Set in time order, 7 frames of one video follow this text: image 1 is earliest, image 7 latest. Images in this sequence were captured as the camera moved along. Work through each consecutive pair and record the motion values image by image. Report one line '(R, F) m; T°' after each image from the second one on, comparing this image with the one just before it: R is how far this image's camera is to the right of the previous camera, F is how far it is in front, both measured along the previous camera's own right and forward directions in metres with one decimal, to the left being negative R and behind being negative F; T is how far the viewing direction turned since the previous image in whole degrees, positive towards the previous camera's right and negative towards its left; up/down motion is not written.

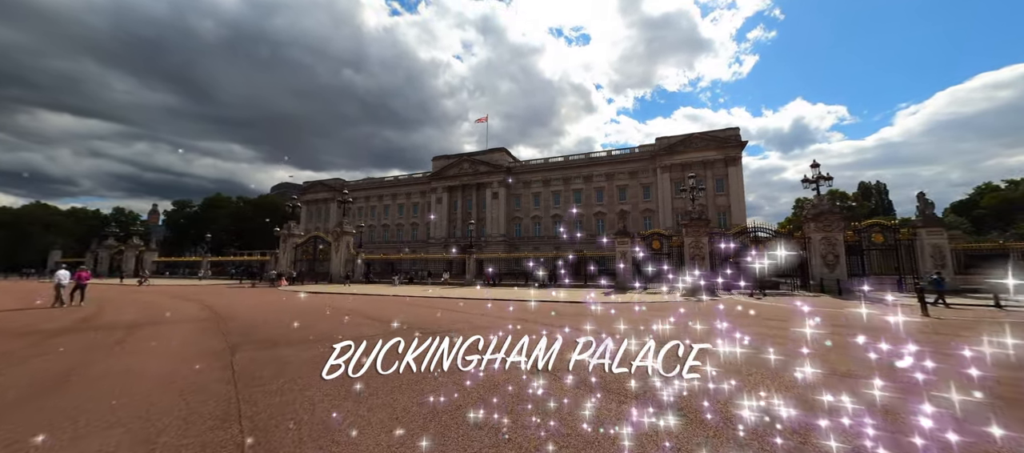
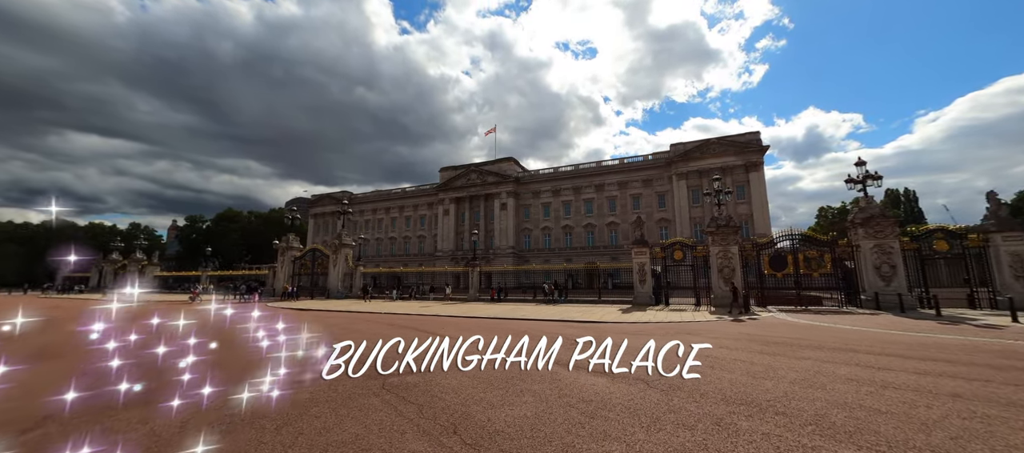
(+0.3, +2.5) m; -1°
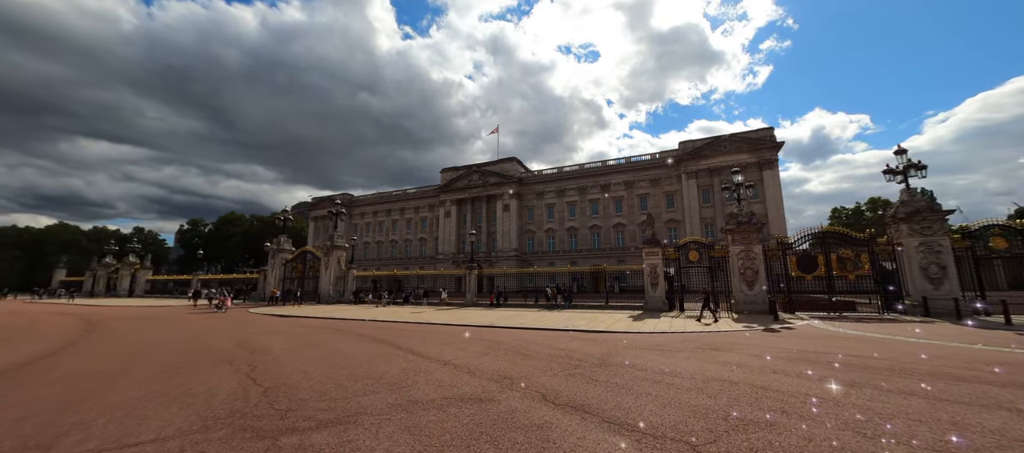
(+0.3, +2.1) m; -1°
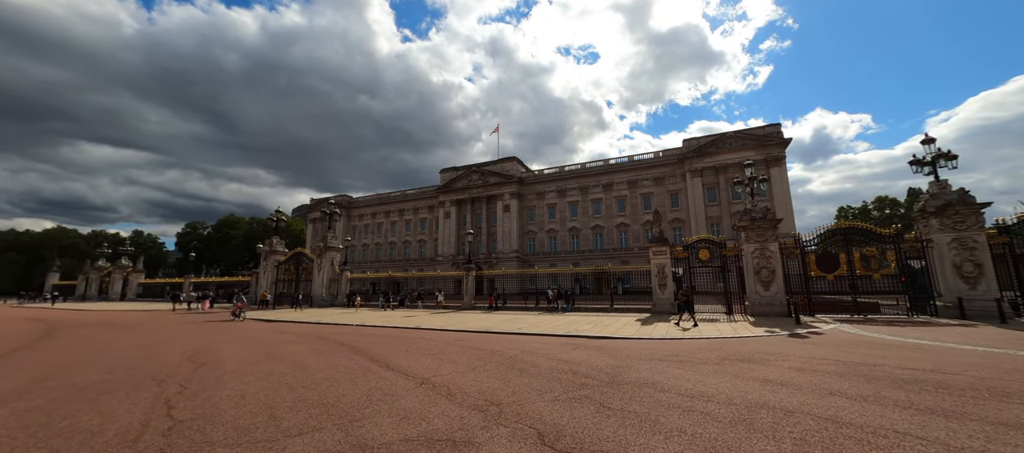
(+0.1, +1.3) m; 0°
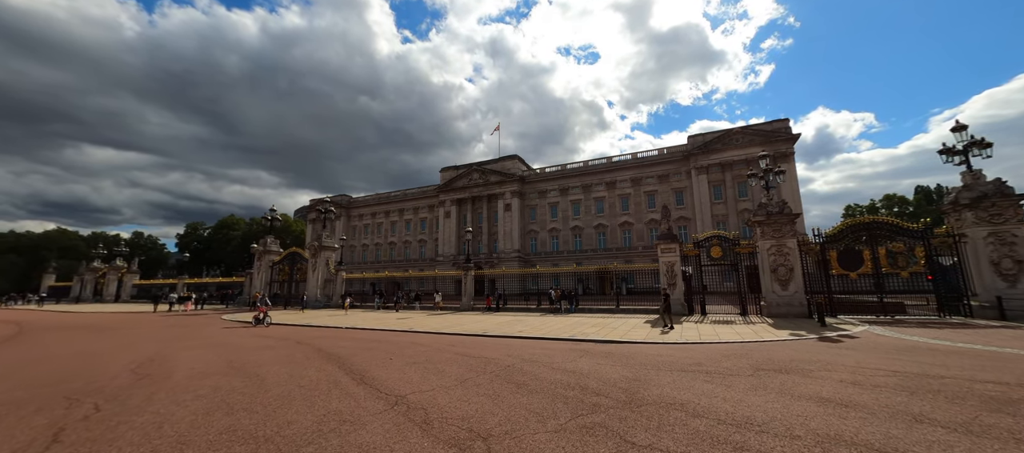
(+0.1, +1.1) m; 0°
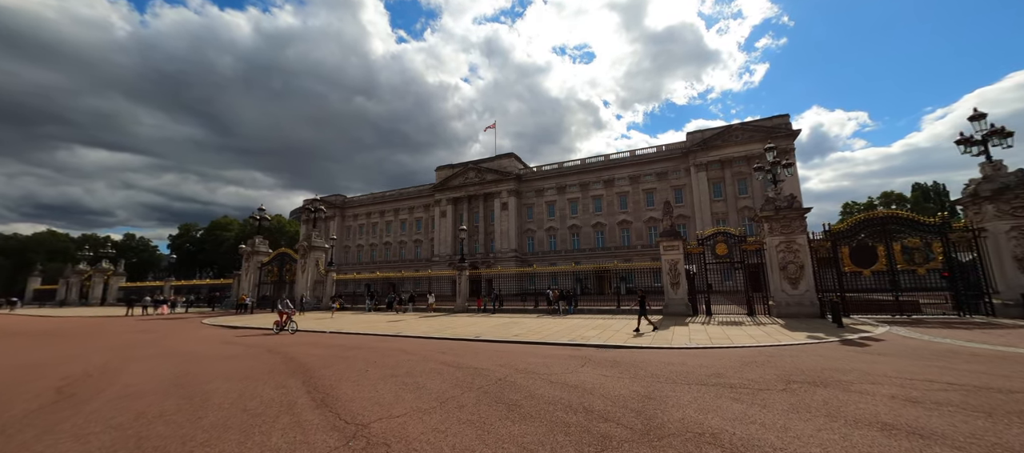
(+0.1, +1.0) m; +1°
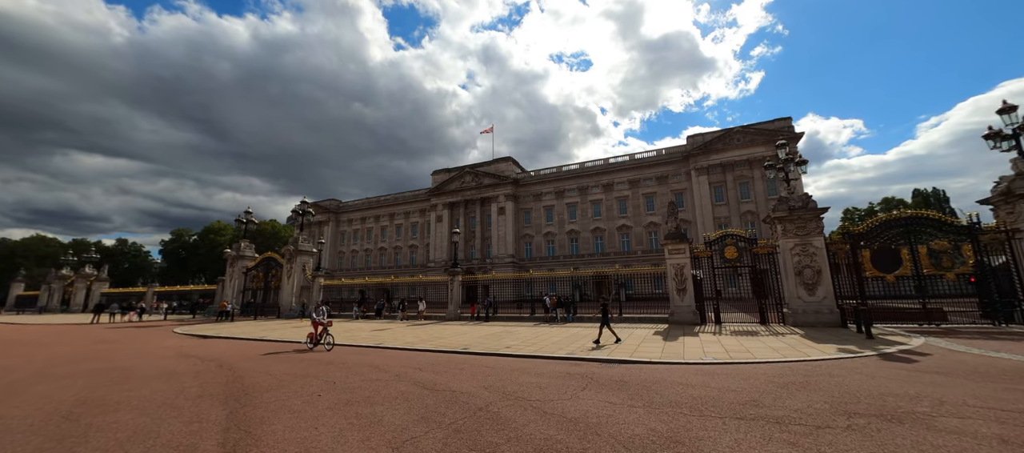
(+0.2, +1.3) m; 0°
